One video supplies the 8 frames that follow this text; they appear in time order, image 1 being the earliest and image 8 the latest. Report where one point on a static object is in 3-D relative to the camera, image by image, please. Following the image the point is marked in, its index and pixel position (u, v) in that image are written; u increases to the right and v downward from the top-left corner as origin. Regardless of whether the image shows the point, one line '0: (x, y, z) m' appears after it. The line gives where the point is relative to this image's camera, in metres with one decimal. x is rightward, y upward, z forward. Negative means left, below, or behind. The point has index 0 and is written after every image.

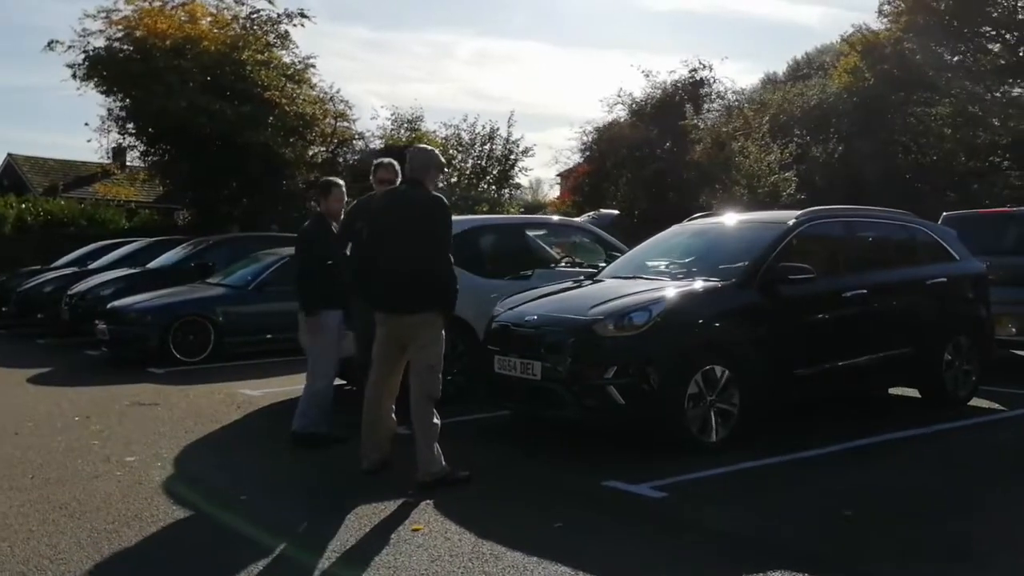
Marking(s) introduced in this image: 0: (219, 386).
0: (-2.8, -0.9, +10.4) m
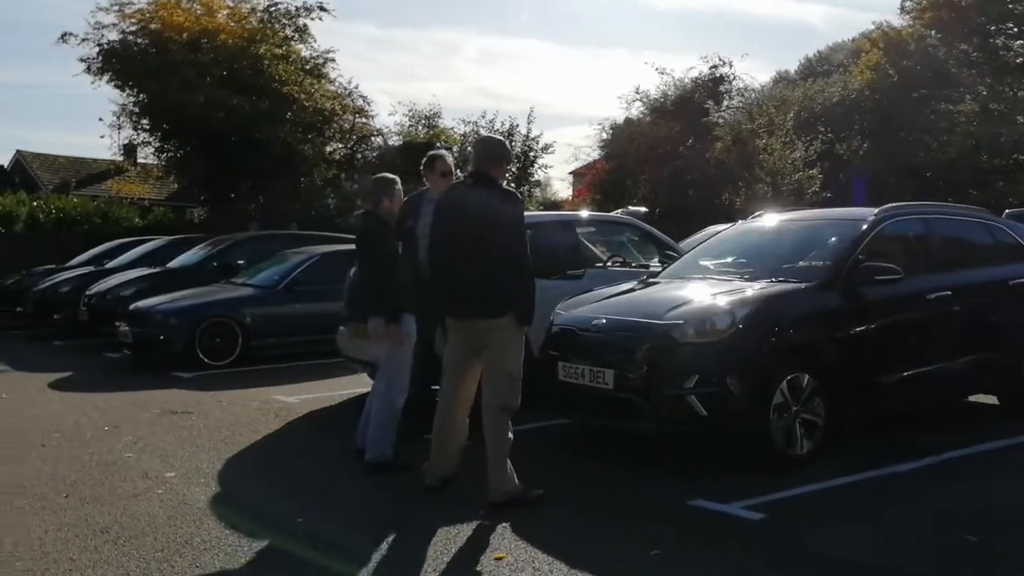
0: (-2.3, -0.9, +9.9) m
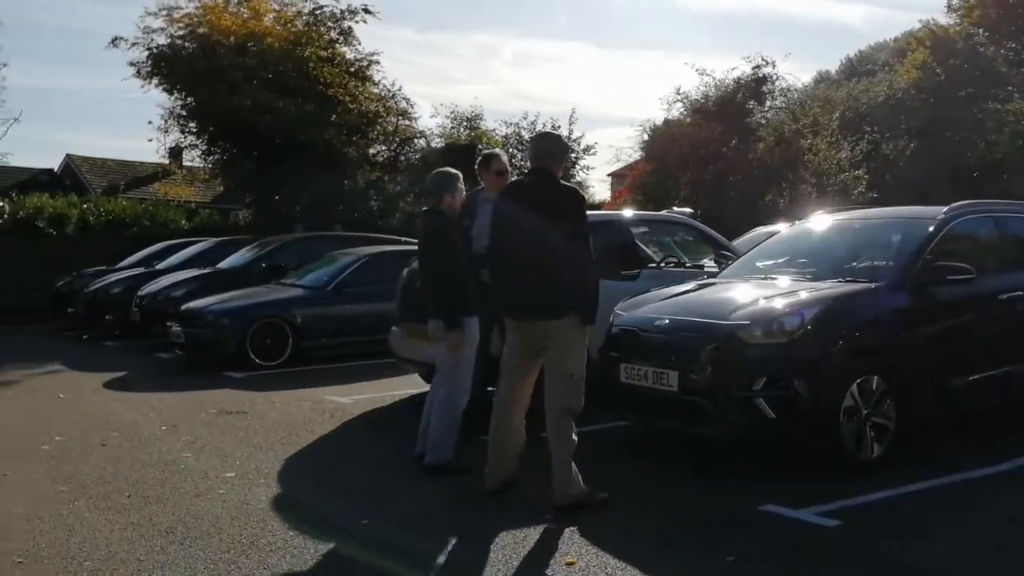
0: (-1.9, -0.9, +9.9) m
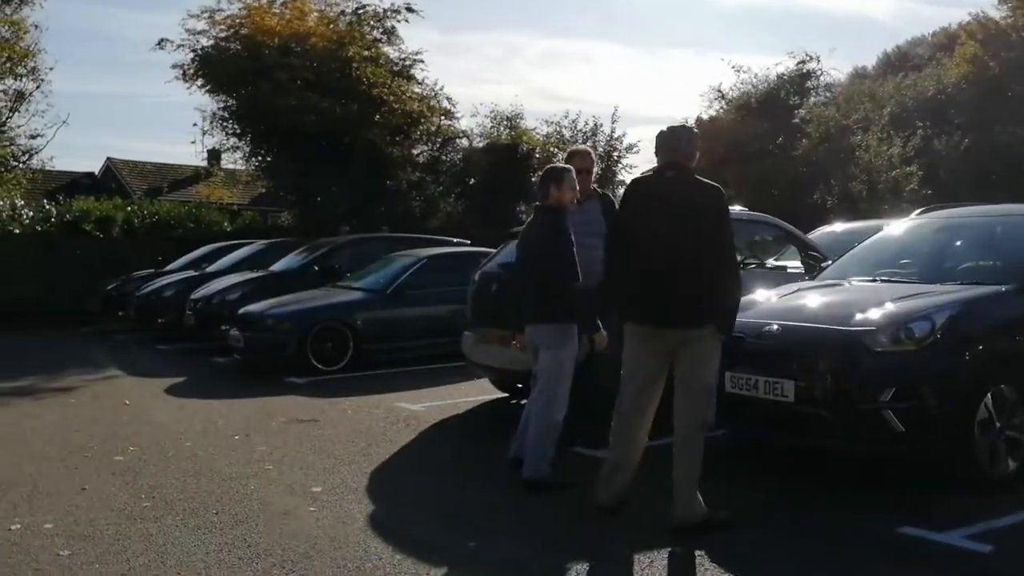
0: (-1.2, -1.0, +9.5) m
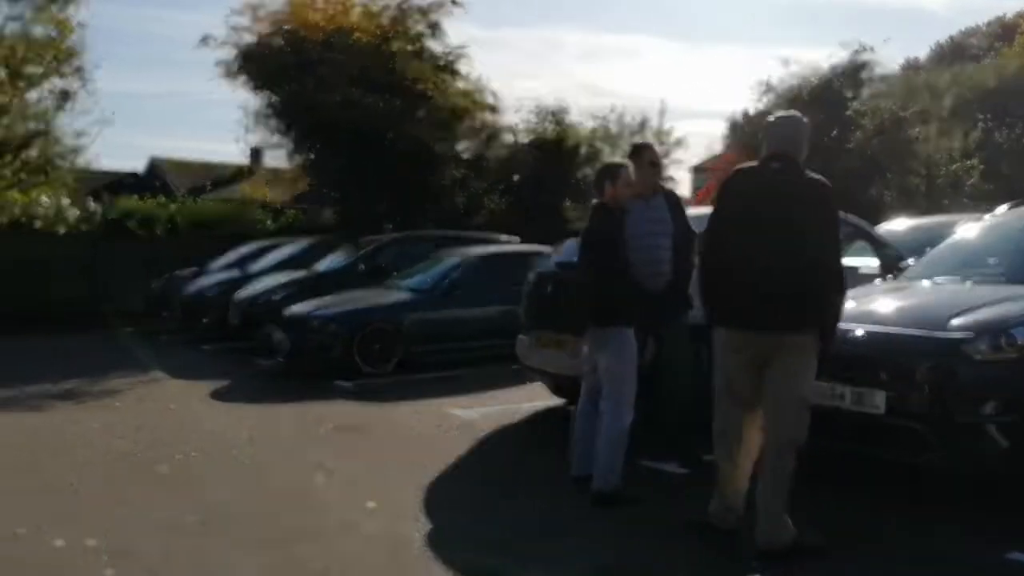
0: (-0.7, -1.0, +9.1) m
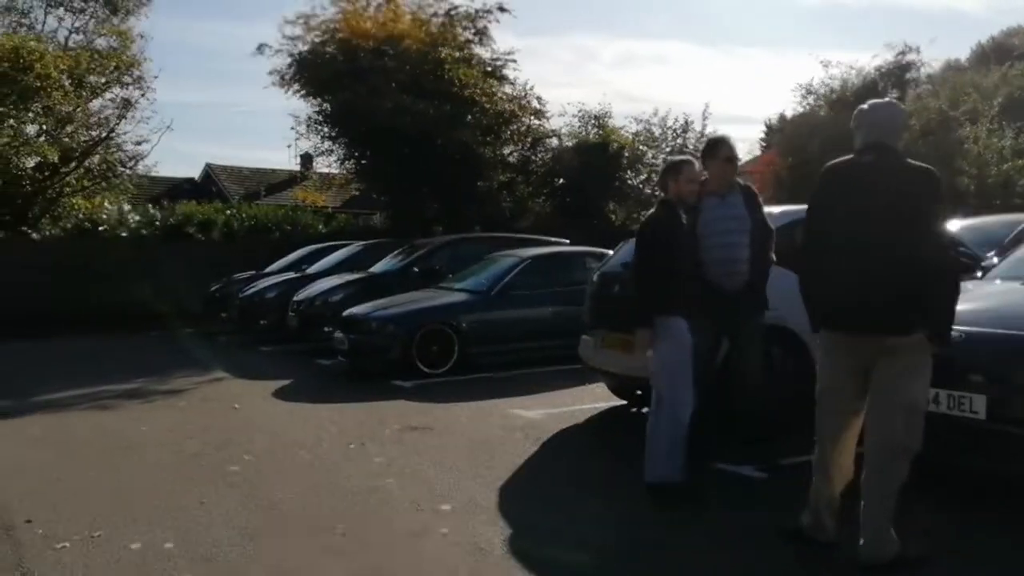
0: (-0.2, -1.0, +9.2) m
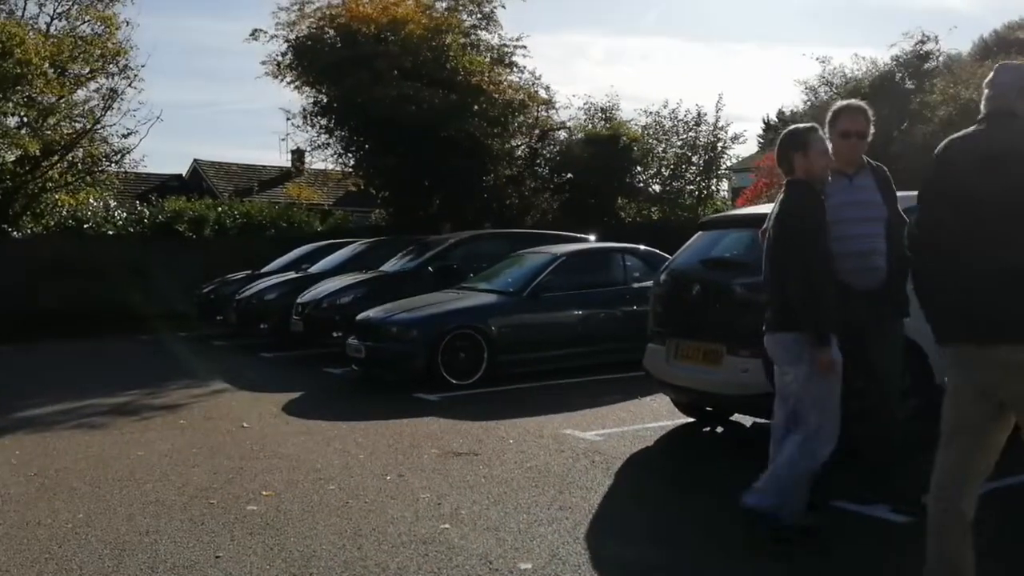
0: (+0.2, -1.0, +8.0) m
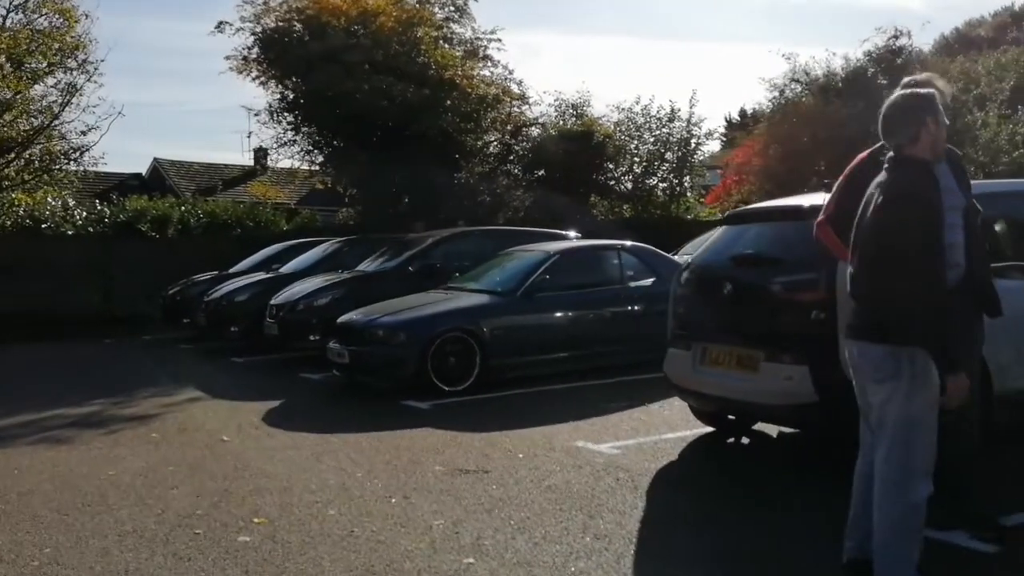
0: (+0.2, -1.0, +7.4) m
